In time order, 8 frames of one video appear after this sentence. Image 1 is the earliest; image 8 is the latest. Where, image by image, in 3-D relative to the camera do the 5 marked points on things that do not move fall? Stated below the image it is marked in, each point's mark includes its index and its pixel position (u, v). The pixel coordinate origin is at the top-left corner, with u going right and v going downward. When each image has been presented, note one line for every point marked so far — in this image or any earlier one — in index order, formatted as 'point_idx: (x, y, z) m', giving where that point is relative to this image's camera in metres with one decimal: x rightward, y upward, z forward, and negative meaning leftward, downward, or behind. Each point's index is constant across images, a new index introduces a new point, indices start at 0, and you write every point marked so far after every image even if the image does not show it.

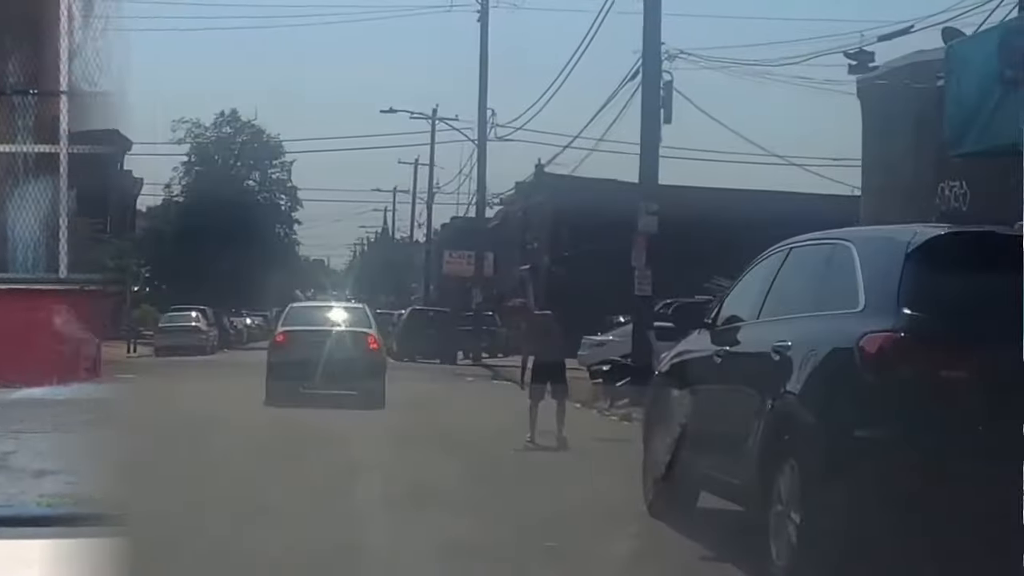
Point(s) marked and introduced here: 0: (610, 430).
0: (+0.7, -1.0, +18.8) m
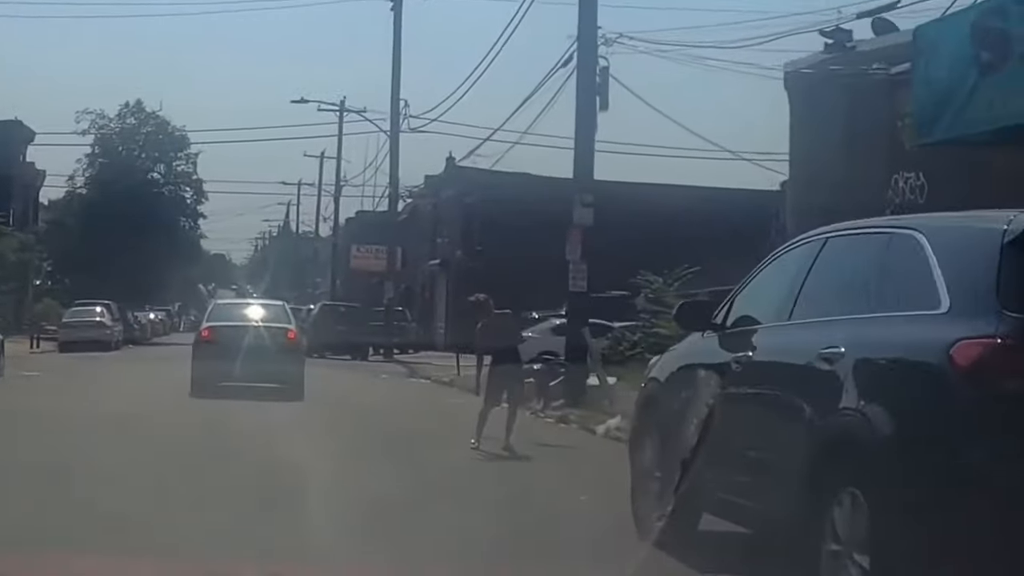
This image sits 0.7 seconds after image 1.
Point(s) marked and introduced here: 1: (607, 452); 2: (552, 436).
0: (+0.3, -1.0, +17.6) m
1: (+0.5, -1.0, +16.0) m
2: (+0.3, -1.0, +17.3) m
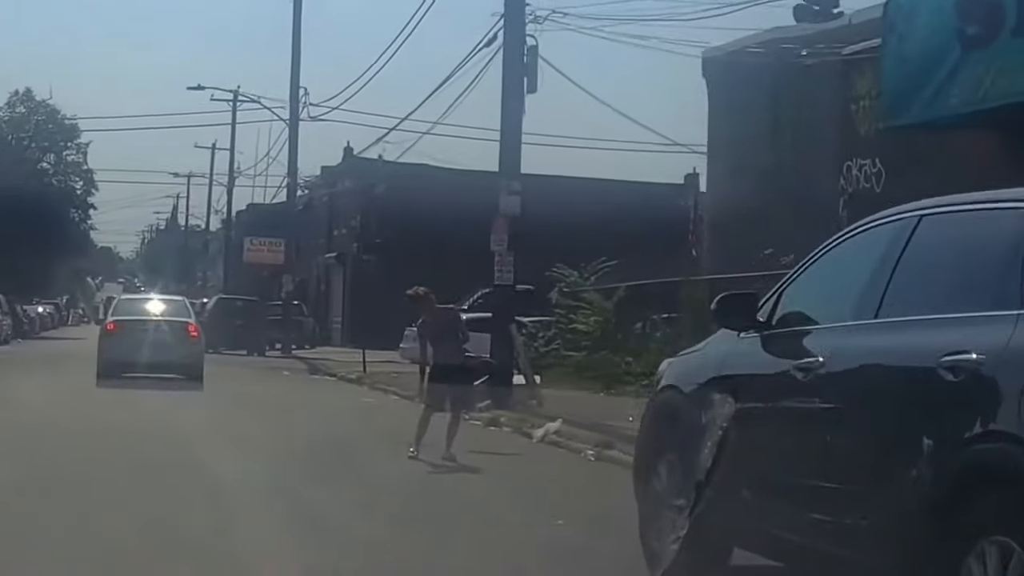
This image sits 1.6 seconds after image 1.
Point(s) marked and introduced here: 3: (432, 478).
0: (-0.1, -0.9, +16.2) m
1: (+0.2, -0.9, +14.6) m
2: (-0.1, -0.9, +15.9) m
3: (-0.4, -0.9, +13.0) m
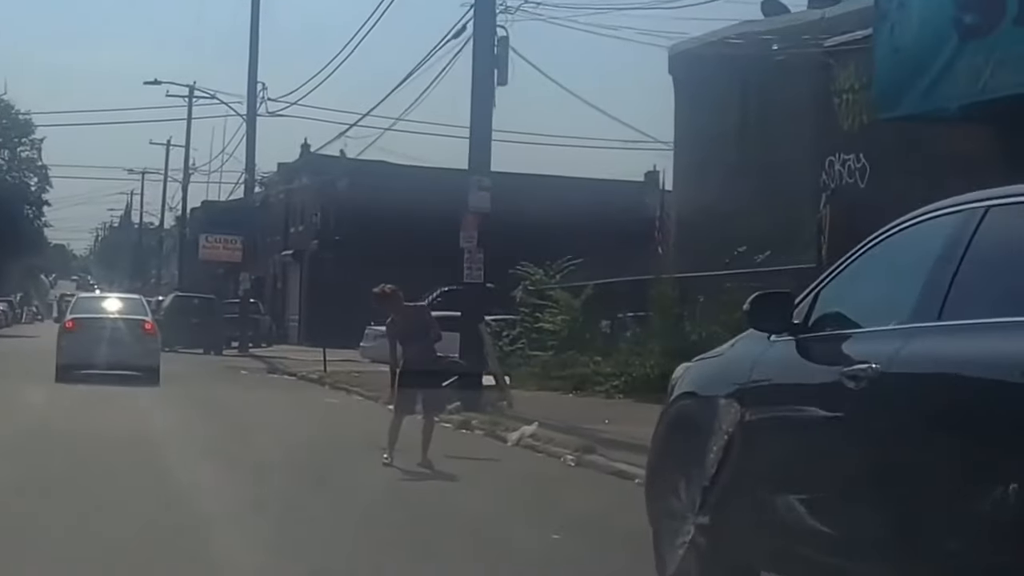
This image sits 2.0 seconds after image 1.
0: (-0.2, -0.9, +15.6) m
1: (+0.1, -0.9, +14.0) m
2: (-0.3, -0.9, +15.3) m
3: (-0.5, -0.9, +12.4) m
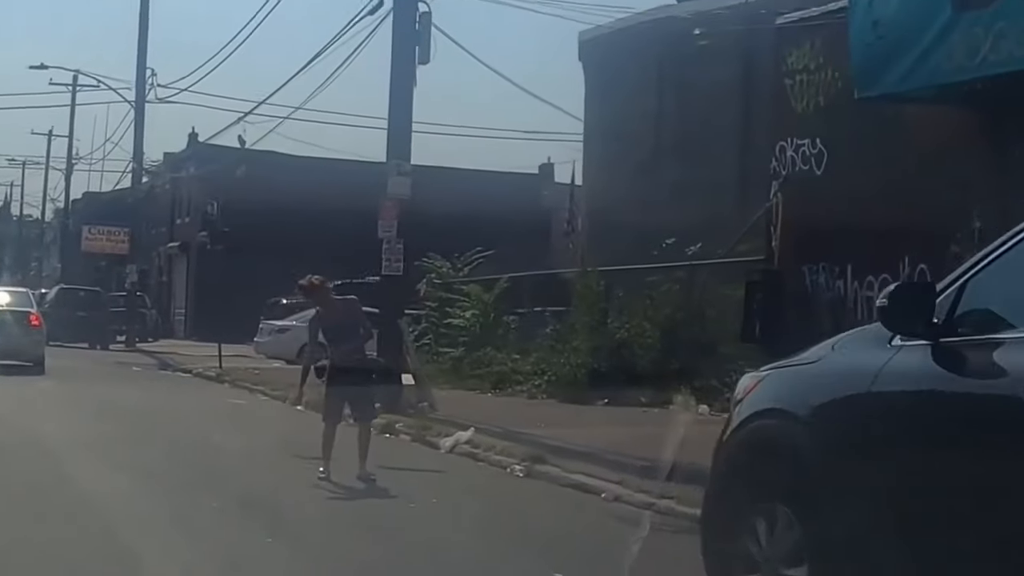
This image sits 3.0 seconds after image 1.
0: (-0.6, -0.9, +14.3) m
1: (-0.2, -0.9, +12.7) m
2: (-0.6, -0.9, +13.9) m
3: (-0.7, -0.9, +11.0) m
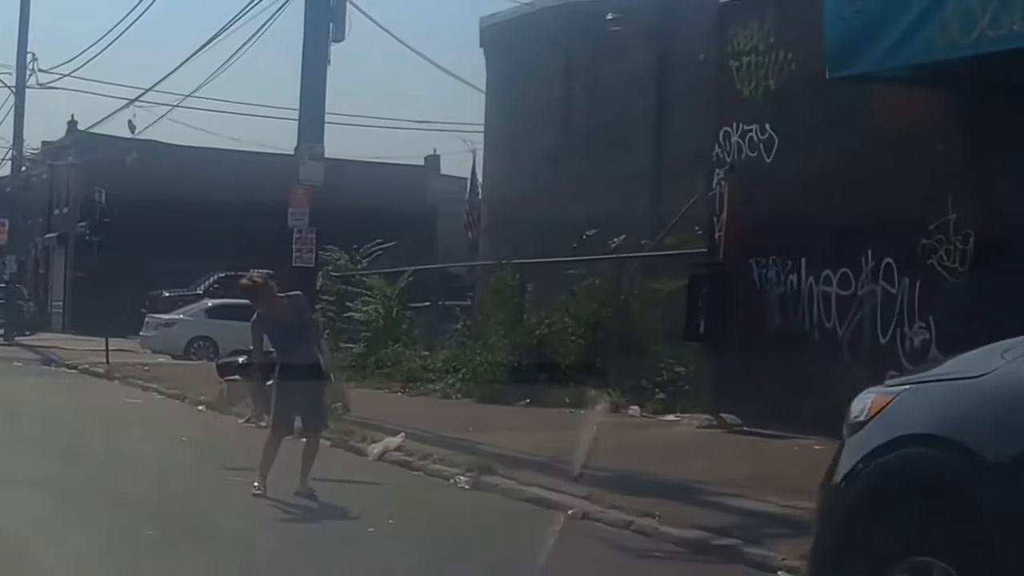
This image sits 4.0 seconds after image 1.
0: (-0.9, -0.8, +13.1) m
1: (-0.4, -0.9, +11.5) m
2: (-0.9, -0.8, +12.7) m
3: (-0.8, -0.9, +9.9) m
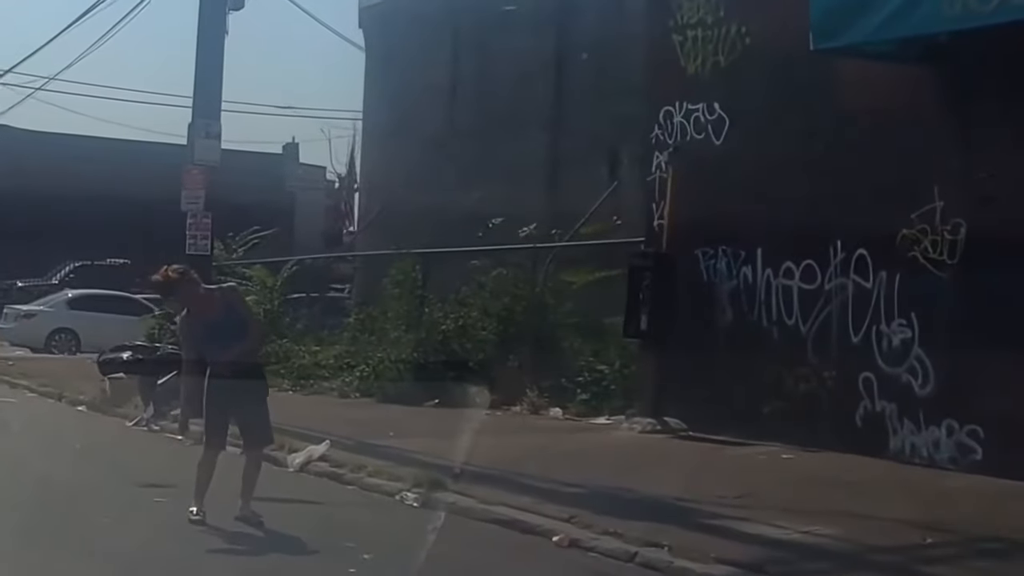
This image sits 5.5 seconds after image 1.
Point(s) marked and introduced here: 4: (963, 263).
0: (-1.1, -0.8, +11.7) m
1: (-0.5, -0.8, +10.1) m
2: (-1.1, -0.8, +11.3) m
3: (-0.9, -0.9, +8.5) m
4: (+2.0, +0.1, +11.9) m
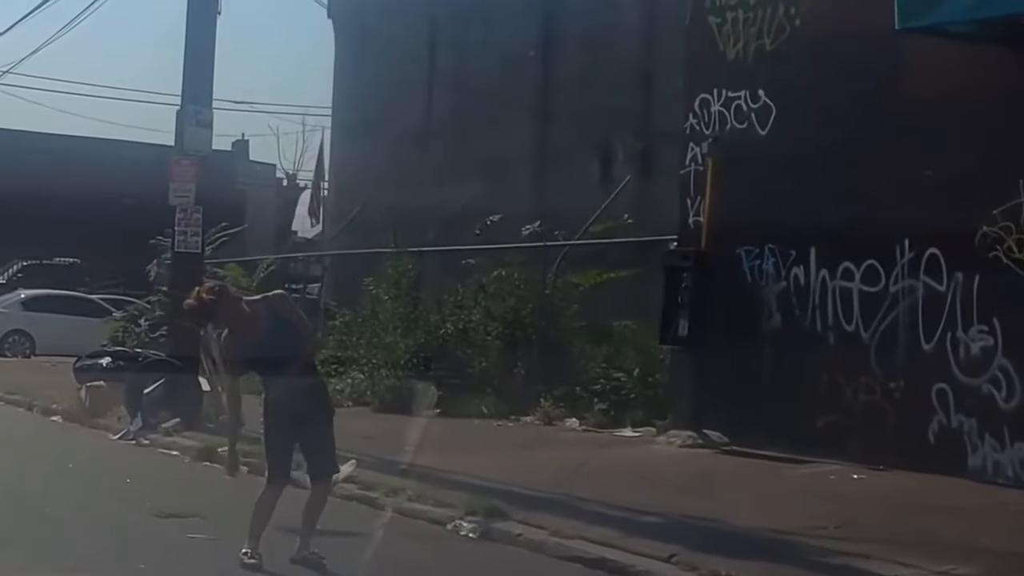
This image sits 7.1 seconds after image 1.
0: (-0.9, -0.8, +10.6) m
1: (-0.3, -0.9, +9.0) m
2: (-0.9, -0.8, +10.2) m
3: (-0.6, -0.9, +7.4) m
4: (+2.2, +0.1, +10.8) m
